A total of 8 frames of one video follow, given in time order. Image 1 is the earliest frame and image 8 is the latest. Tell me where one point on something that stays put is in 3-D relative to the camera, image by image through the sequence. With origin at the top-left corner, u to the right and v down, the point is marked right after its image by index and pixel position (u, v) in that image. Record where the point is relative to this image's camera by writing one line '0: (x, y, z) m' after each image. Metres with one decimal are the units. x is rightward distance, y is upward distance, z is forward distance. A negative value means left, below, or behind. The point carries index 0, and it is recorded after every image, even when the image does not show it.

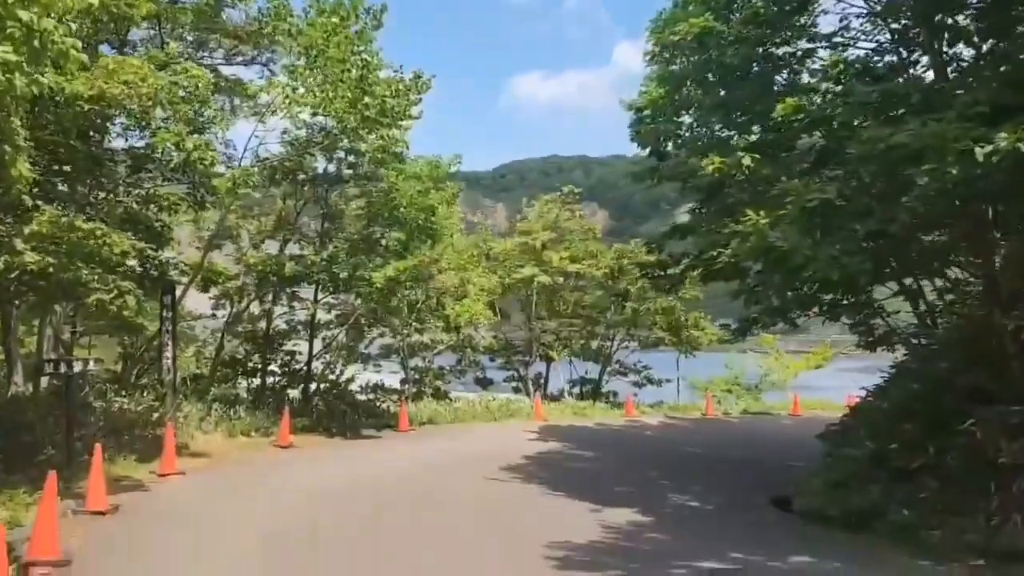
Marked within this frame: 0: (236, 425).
0: (-5.5, -2.8, +16.5) m
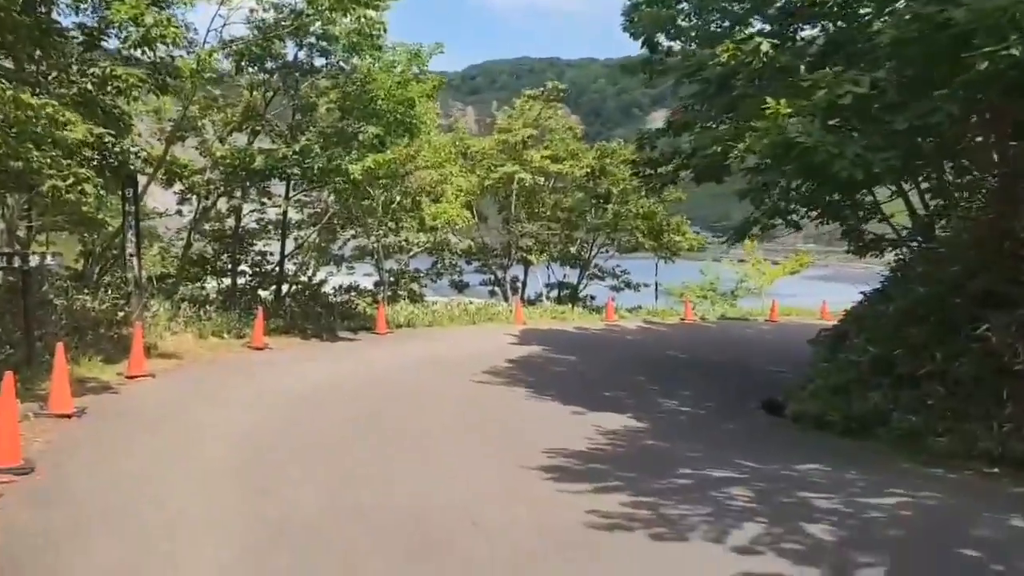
0: (-5.9, -0.8, +15.9) m
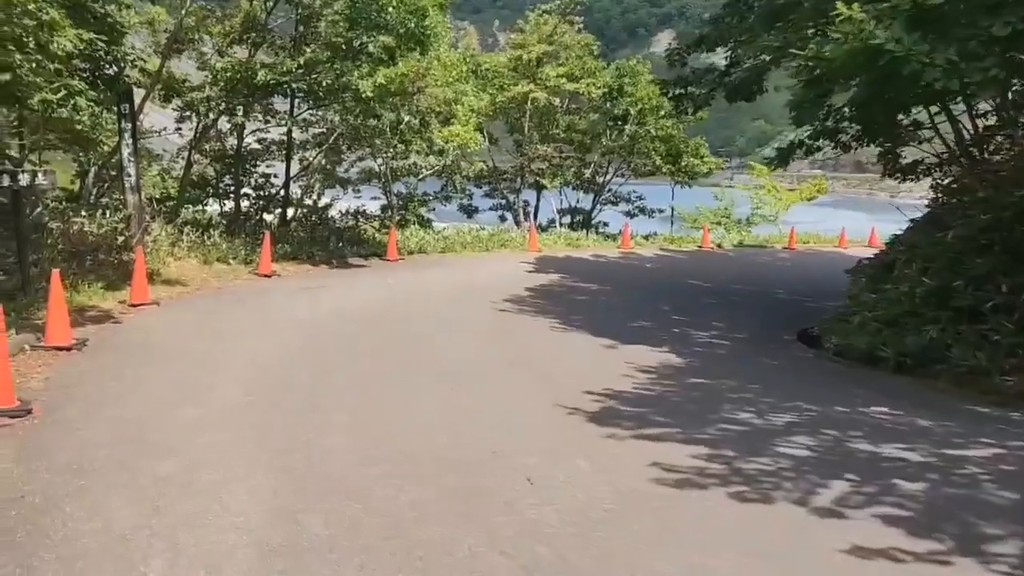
0: (-5.5, +0.7, +15.2) m
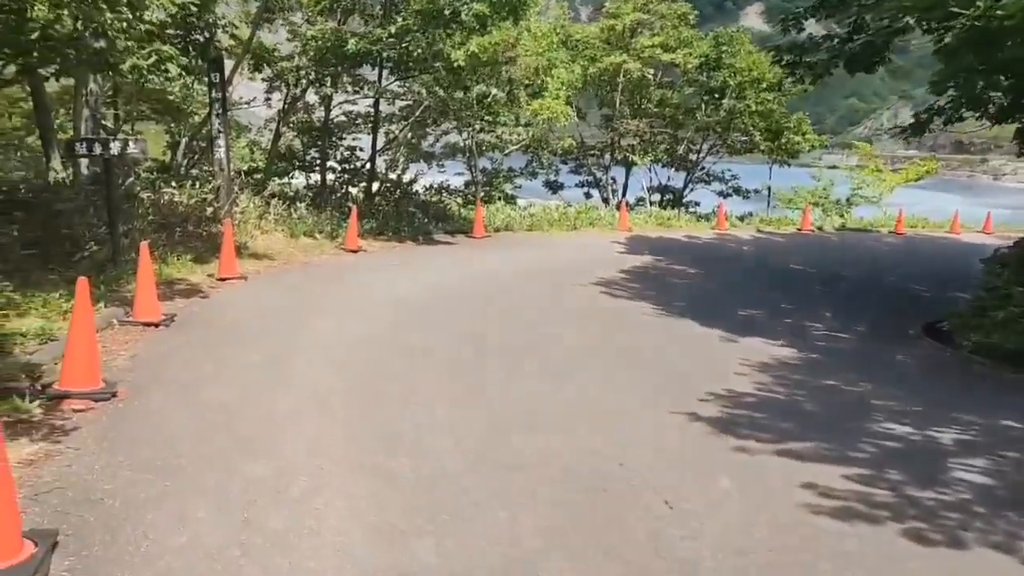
0: (-3.9, +1.1, +14.9) m
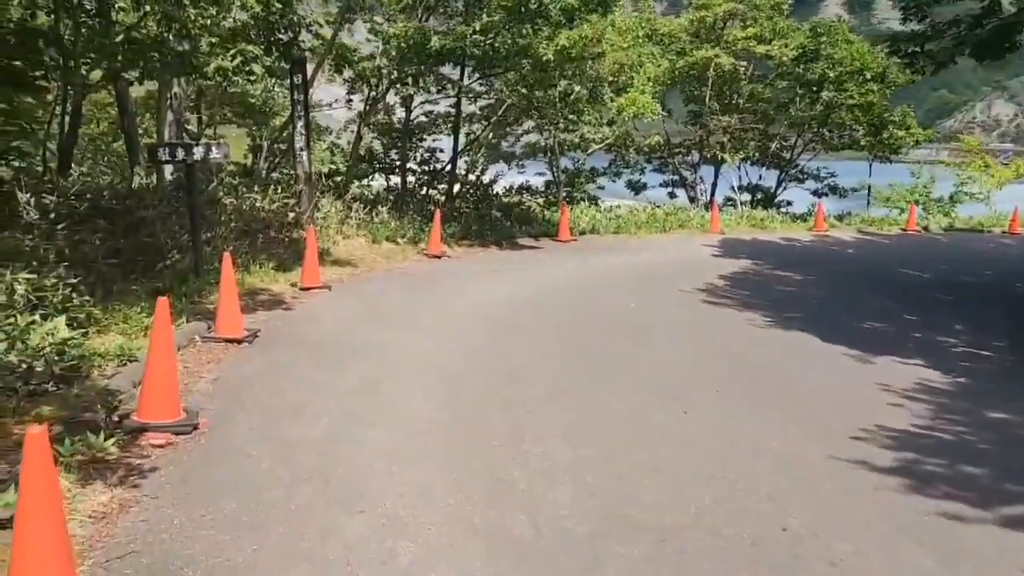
0: (-2.3, +1.0, +14.4) m
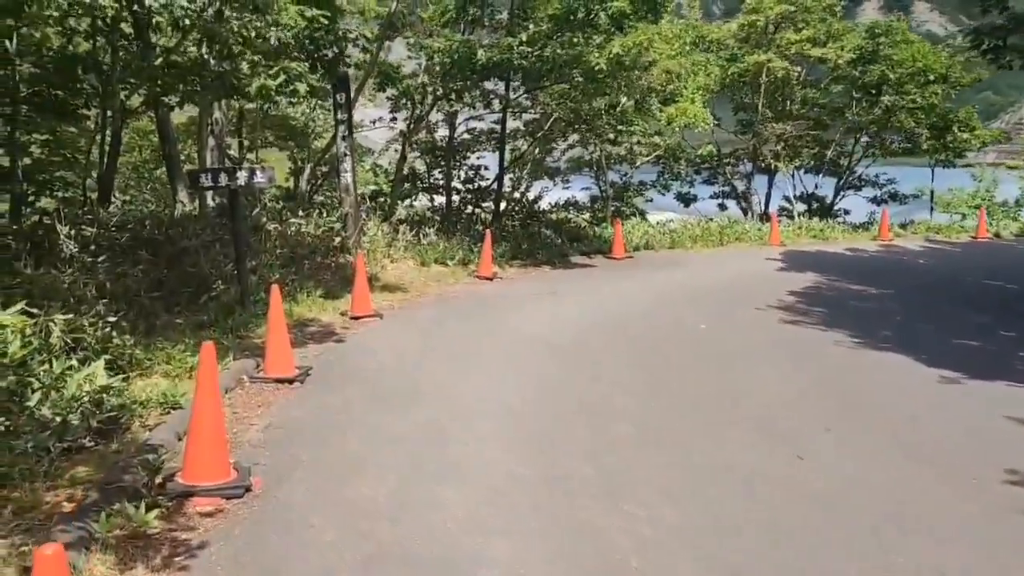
0: (-1.4, +0.6, +13.9) m
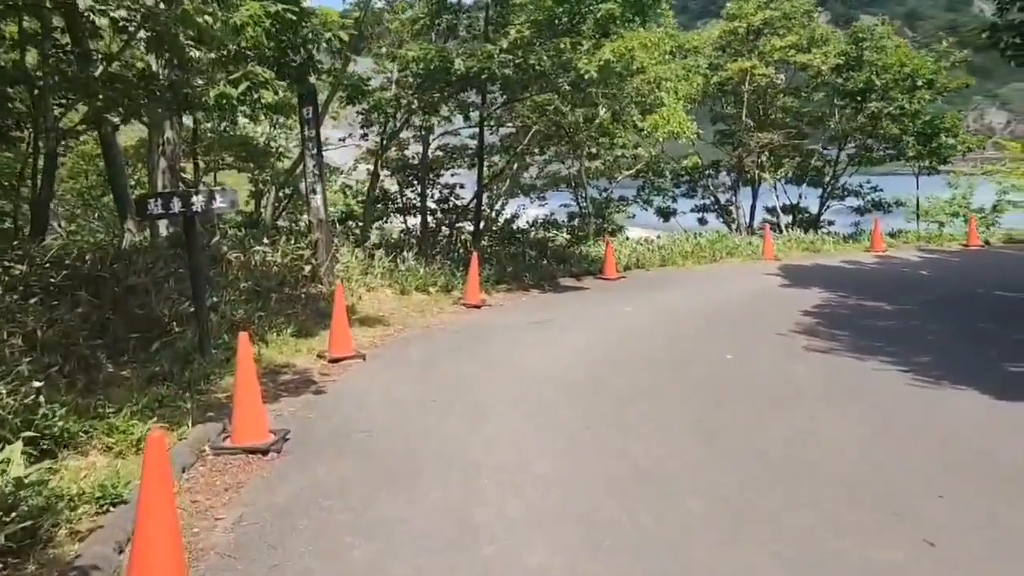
0: (-1.6, +0.1, +12.6) m
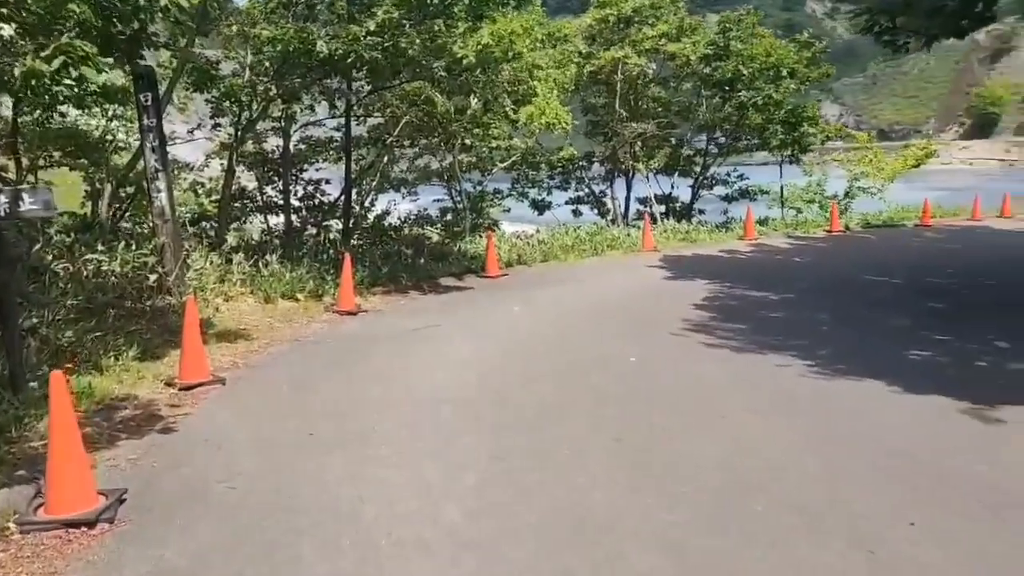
0: (-3.3, 0.0, +11.4) m
